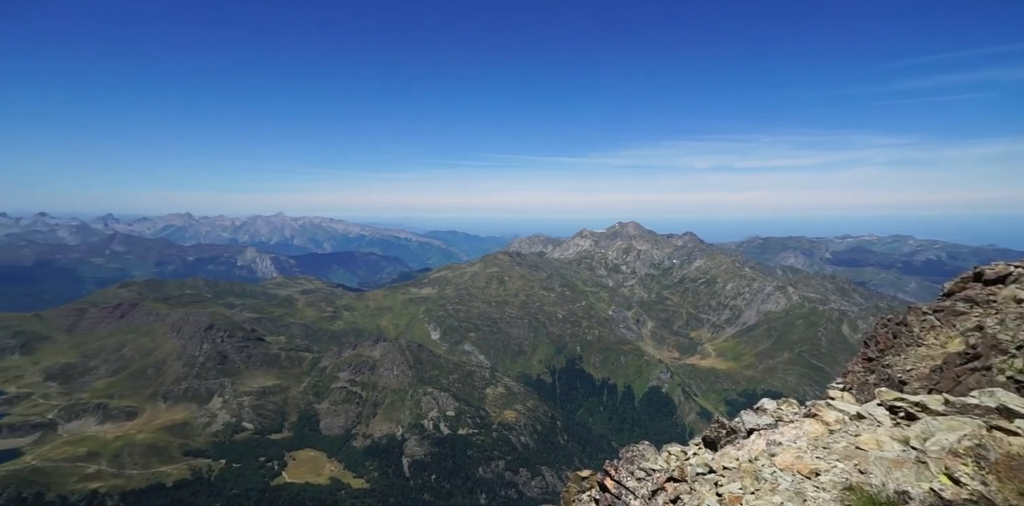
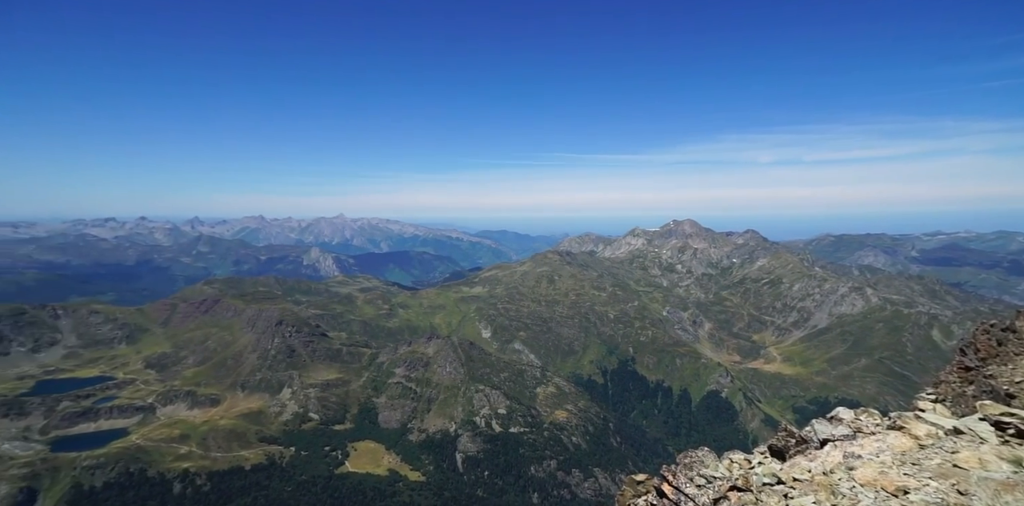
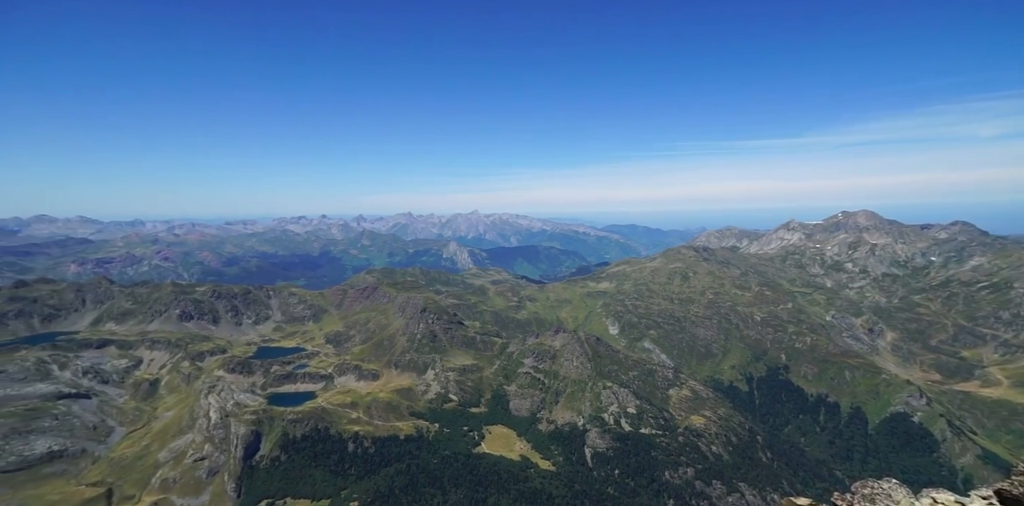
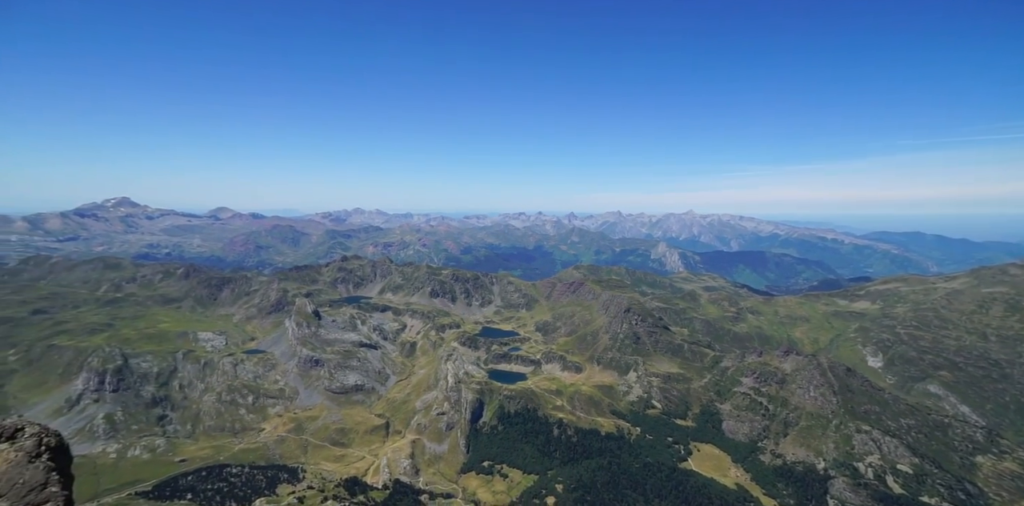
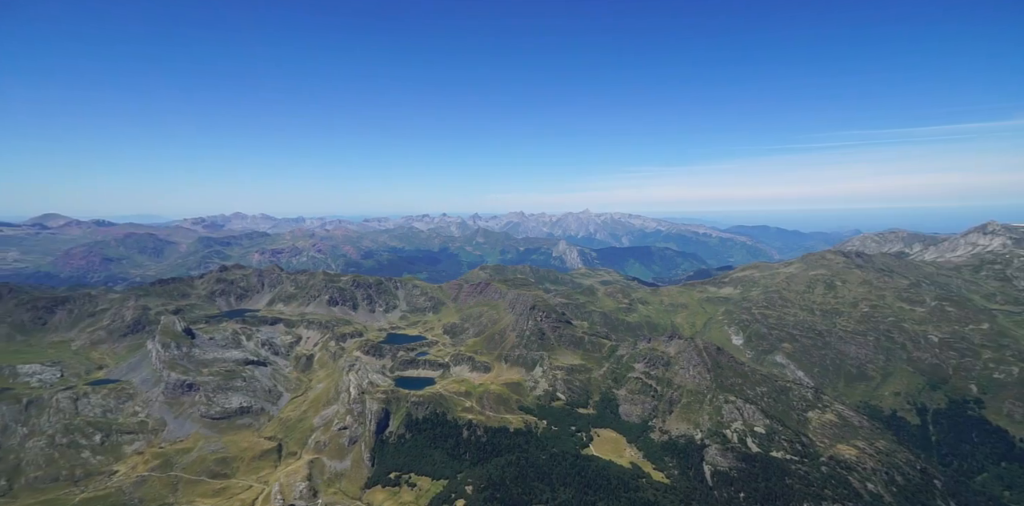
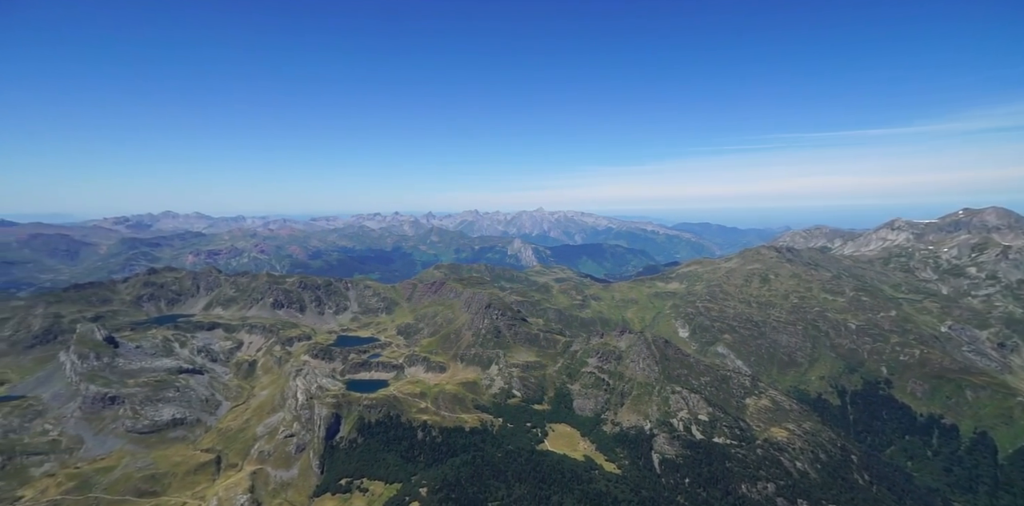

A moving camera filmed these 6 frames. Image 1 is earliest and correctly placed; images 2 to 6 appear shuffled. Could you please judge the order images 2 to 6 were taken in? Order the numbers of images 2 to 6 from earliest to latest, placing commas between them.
2, 3, 6, 5, 4
